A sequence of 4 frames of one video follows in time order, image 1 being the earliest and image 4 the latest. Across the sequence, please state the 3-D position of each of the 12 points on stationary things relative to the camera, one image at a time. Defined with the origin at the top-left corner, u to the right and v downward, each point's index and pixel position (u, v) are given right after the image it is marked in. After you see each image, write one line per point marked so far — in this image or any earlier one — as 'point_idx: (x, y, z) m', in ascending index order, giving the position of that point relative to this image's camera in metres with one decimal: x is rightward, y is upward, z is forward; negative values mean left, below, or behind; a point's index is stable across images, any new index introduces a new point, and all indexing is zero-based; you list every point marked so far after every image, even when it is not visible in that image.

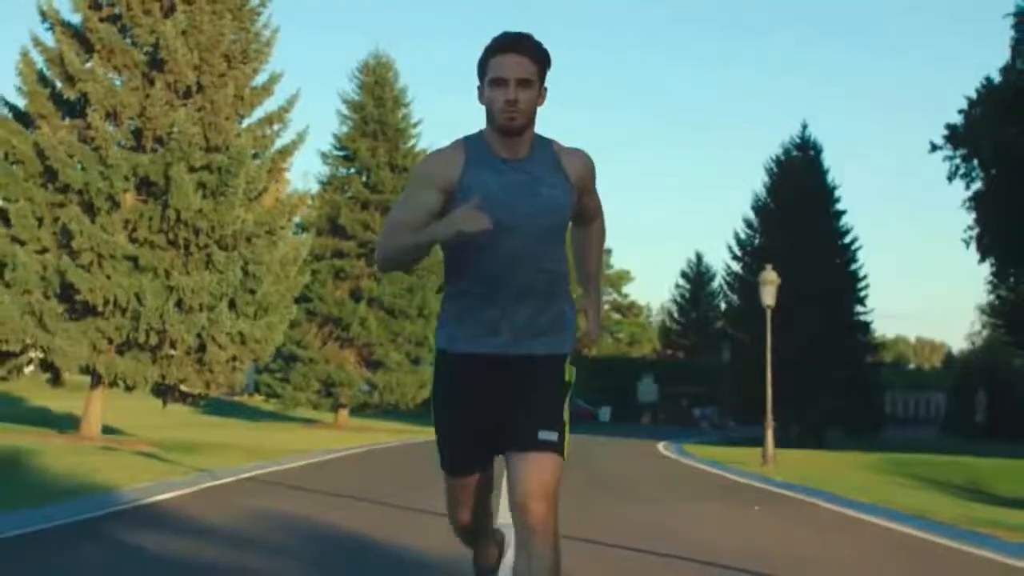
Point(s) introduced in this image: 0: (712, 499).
0: (+2.7, -2.8, +19.7) m
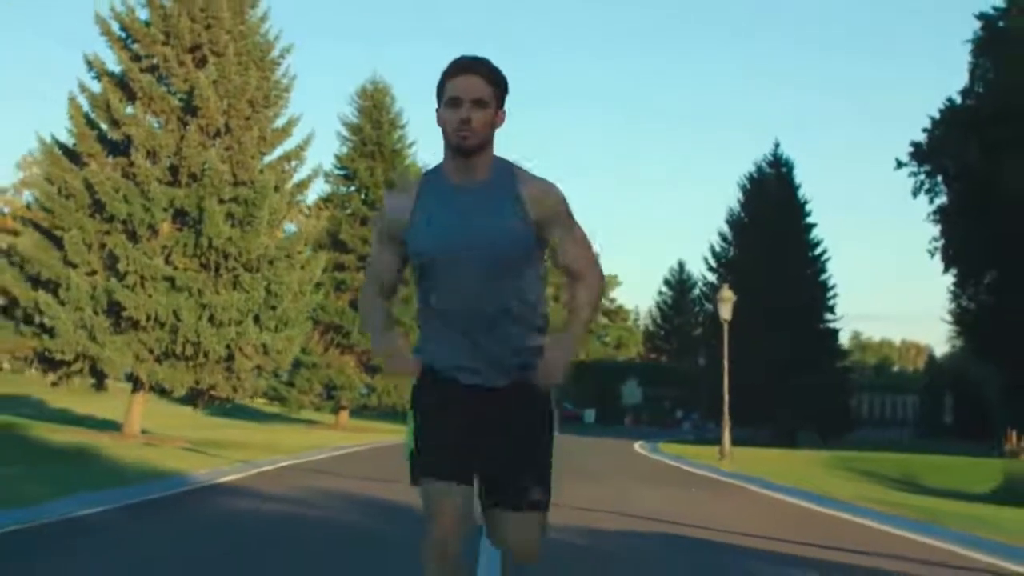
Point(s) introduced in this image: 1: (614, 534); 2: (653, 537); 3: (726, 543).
0: (+2.5, -3.1, +22.8) m
1: (+1.0, -2.4, +14.5) m
2: (+1.4, -2.3, +14.6) m
3: (+2.0, -2.4, +14.3) m
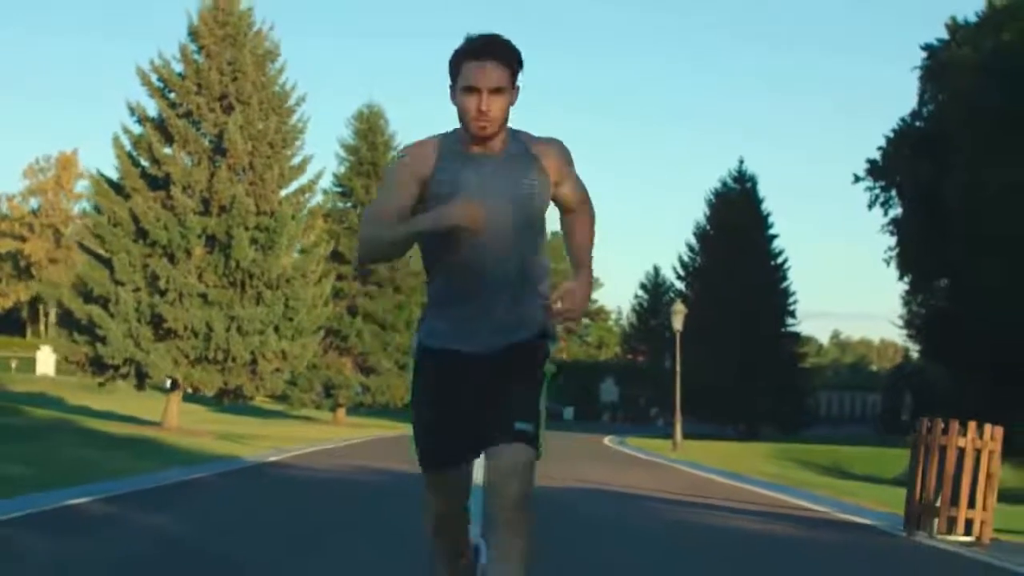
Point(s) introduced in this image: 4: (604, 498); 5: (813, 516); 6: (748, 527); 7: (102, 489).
0: (+2.2, -3.4, +27.1) m
1: (+0.8, -2.7, +18.7) m
2: (+1.1, -2.7, +18.8) m
3: (+1.8, -2.7, +18.6) m
4: (+1.1, -2.6, +17.9) m
5: (+3.4, -2.6, +16.9) m
6: (+2.4, -2.5, +15.1) m
7: (-4.9, -2.4, +17.6) m
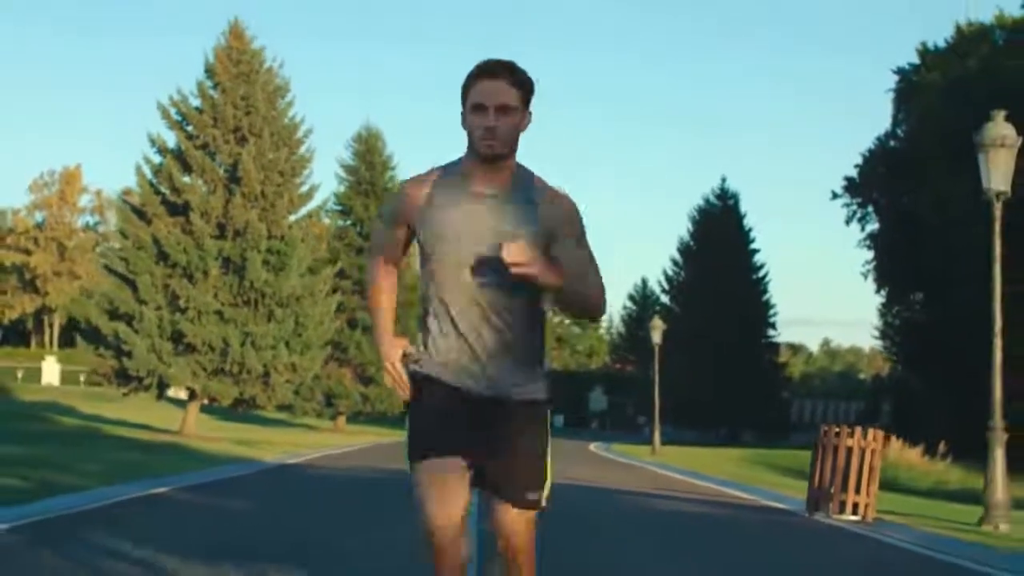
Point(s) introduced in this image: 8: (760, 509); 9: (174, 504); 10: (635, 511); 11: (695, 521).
0: (+2.0, -3.7, +29.6) m
1: (+0.6, -3.0, +21.2) m
2: (+1.0, -3.0, +21.3) m
3: (+1.7, -3.0, +21.1) m
4: (+1.0, -2.9, +20.4) m
5: (+3.3, -3.0, +19.4) m
6: (+2.3, -2.8, +17.7) m
7: (-5.0, -2.8, +20.1) m
8: (+3.3, -2.9, +19.1) m
9: (-4.2, -2.7, +18.1) m
10: (+1.6, -2.8, +17.7) m
11: (+2.2, -2.7, +16.7) m
